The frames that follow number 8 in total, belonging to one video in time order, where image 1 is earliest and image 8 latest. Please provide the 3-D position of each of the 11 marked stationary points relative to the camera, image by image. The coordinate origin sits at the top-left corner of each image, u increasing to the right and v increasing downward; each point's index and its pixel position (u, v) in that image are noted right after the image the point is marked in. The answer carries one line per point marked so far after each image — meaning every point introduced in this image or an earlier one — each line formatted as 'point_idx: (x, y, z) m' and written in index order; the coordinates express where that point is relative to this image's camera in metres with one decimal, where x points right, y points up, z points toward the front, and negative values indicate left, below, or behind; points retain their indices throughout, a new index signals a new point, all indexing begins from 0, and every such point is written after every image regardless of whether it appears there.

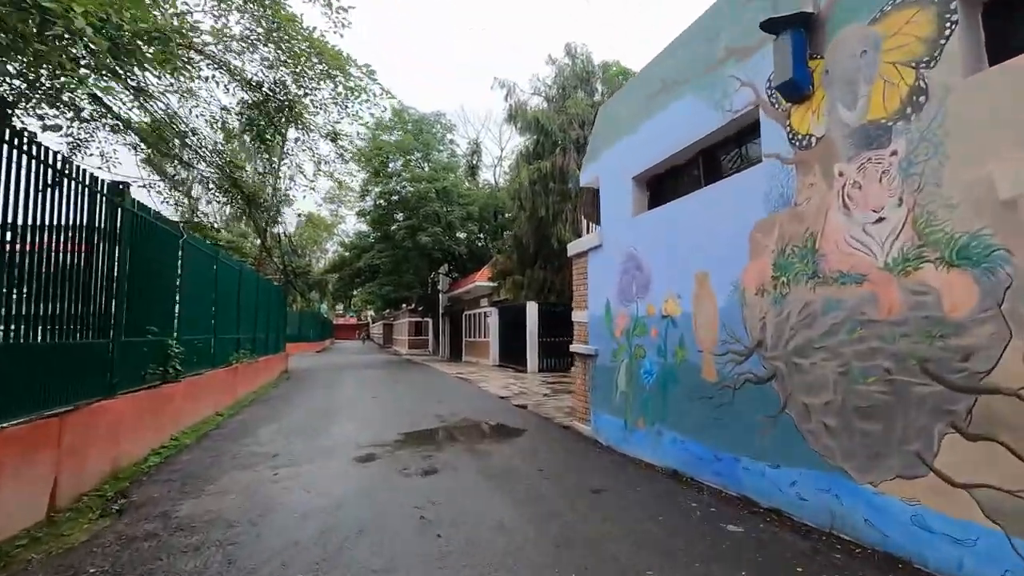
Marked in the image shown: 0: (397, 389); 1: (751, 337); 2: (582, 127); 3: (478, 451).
0: (-3.3, -3.0, +15.5) m
1: (+2.1, -0.4, +4.7) m
2: (+1.6, +3.6, +11.8) m
3: (-0.5, -2.3, +7.4) m
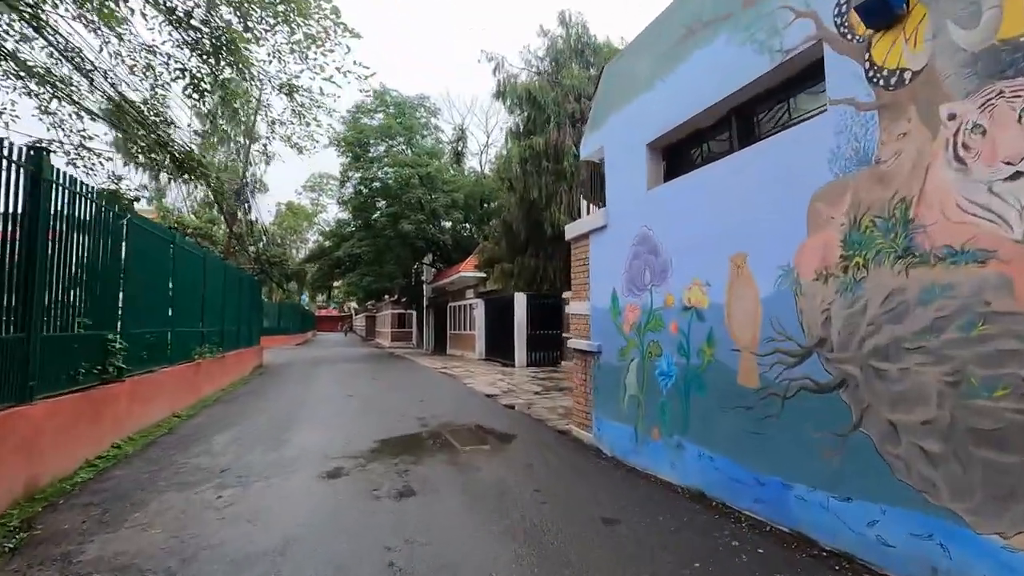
0: (-3.6, -2.7, +14.4) m
1: (+2.1, -0.3, +3.7) m
2: (+1.3, +3.8, +10.7) m
3: (-0.6, -2.1, +6.4) m
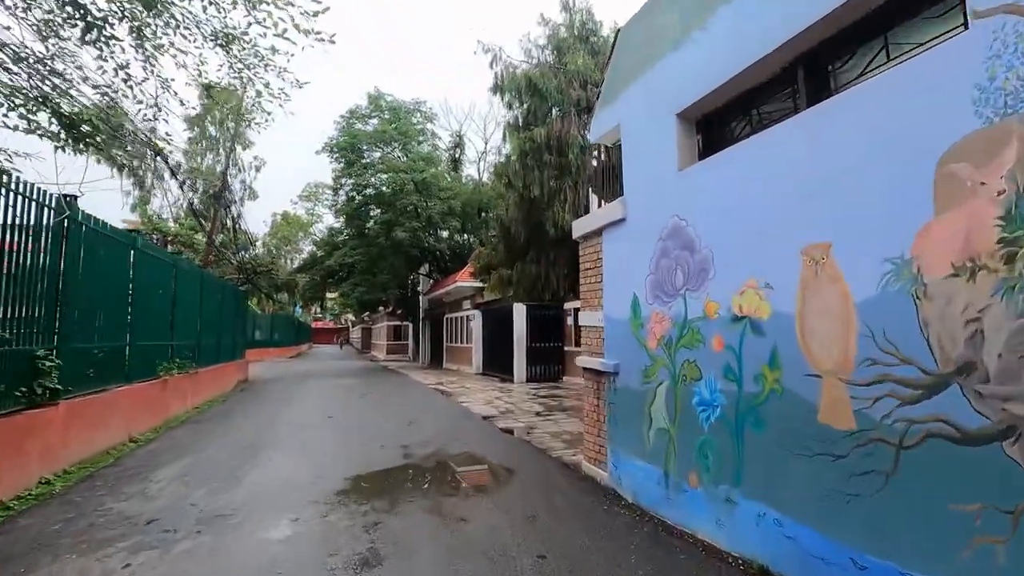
0: (-3.7, -2.9, +13.1) m
1: (+2.1, -0.3, +2.5) m
2: (+1.3, +3.6, +9.6) m
3: (-0.6, -2.2, +5.2) m
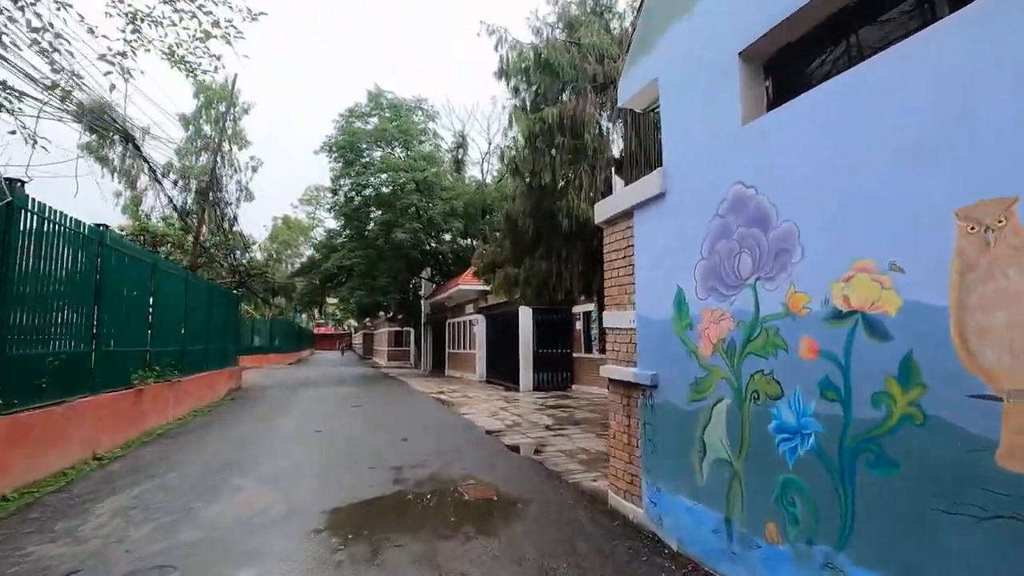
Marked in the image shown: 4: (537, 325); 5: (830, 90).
0: (-3.5, -2.9, +12.1) m
1: (+2.2, -0.2, +1.5) m
2: (+1.4, +3.7, +8.6) m
3: (-0.5, -2.1, +4.1) m
4: (+0.9, -1.3, +18.0) m
5: (+1.8, +1.1, +2.9) m
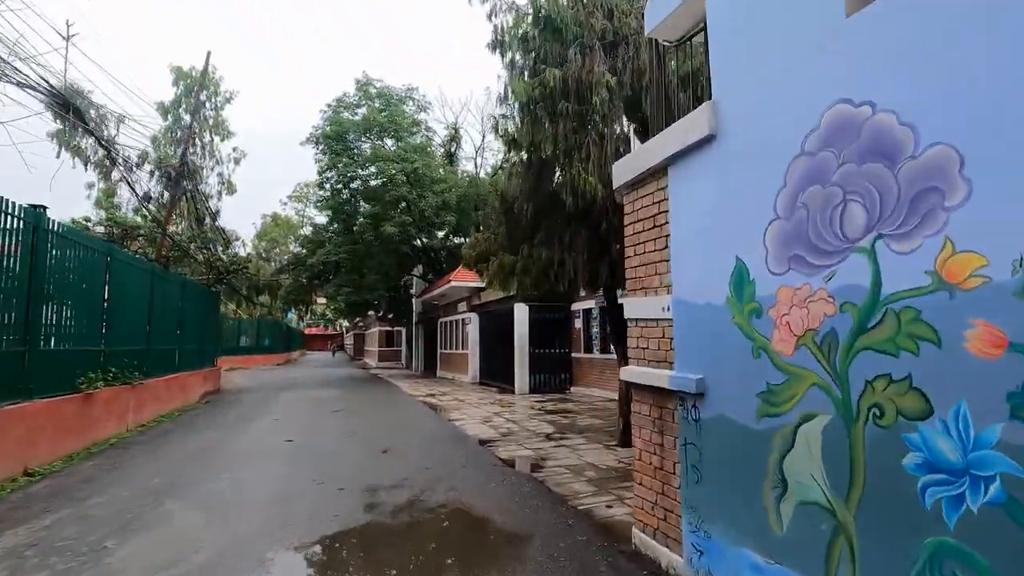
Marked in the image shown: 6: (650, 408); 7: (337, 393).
0: (-3.6, -2.8, +10.9) m
1: (+2.2, -0.1, +0.4) m
2: (+1.4, +3.8, +7.5) m
3: (-0.5, -1.9, +2.9) m
4: (+0.7, -1.1, +16.9) m
5: (+1.8, +1.3, +1.8) m
6: (+1.0, -0.9, +3.8) m
7: (-6.4, -3.8, +19.4) m
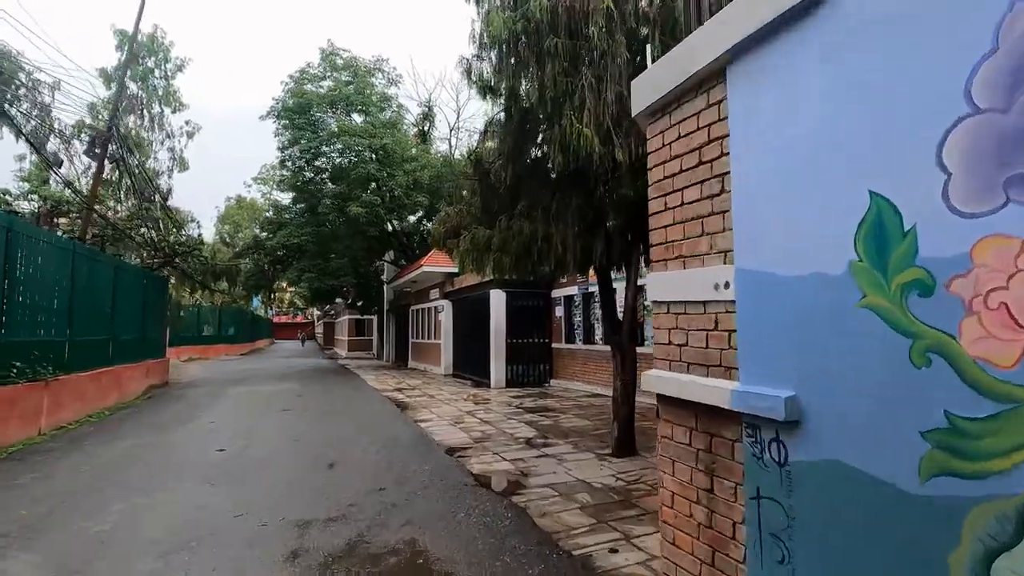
0: (-4.1, -2.5, +9.5) m
1: (+2.2, 0.0, -0.9) m
2: (+1.1, +4.0, +6.2) m
3: (-0.6, -1.8, +1.6) m
4: (0.0, -0.7, +15.6) m
5: (+1.7, +1.4, +0.5) m
6: (+0.9, -0.7, +2.6) m
7: (-7.2, -3.3, +17.8) m
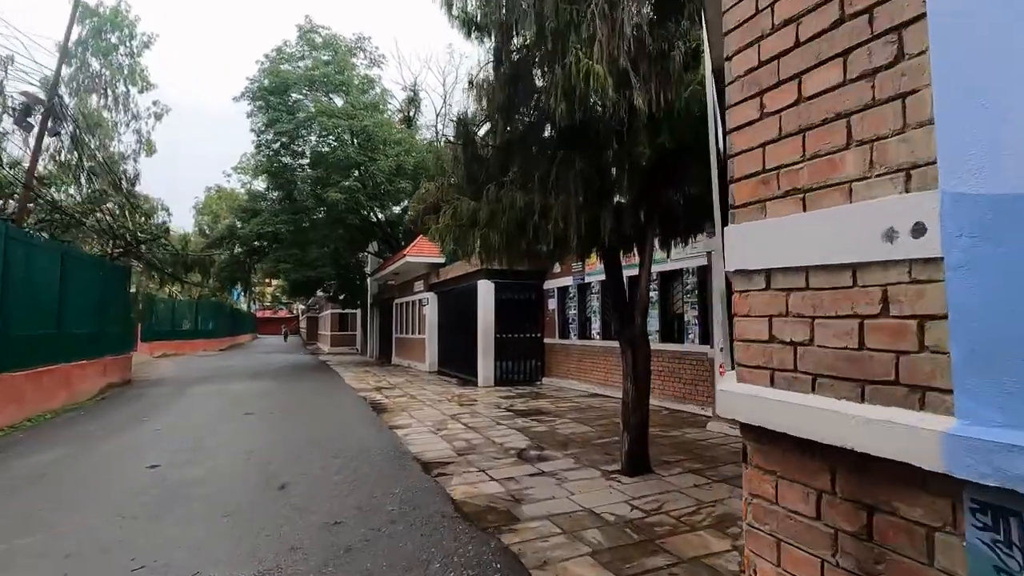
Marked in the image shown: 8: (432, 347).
0: (-4.2, -2.3, +8.2) m
1: (+2.3, +0.1, -2.0) m
2: (+1.0, +4.2, +5.0) m
3: (-0.6, -1.7, +0.5) m
4: (-0.3, -0.4, +14.5) m
5: (+1.8, +1.5, -0.6) m
6: (+0.9, -0.6, +1.4) m
7: (-7.5, -3.0, +16.5) m
8: (-2.9, -2.1, +19.2) m
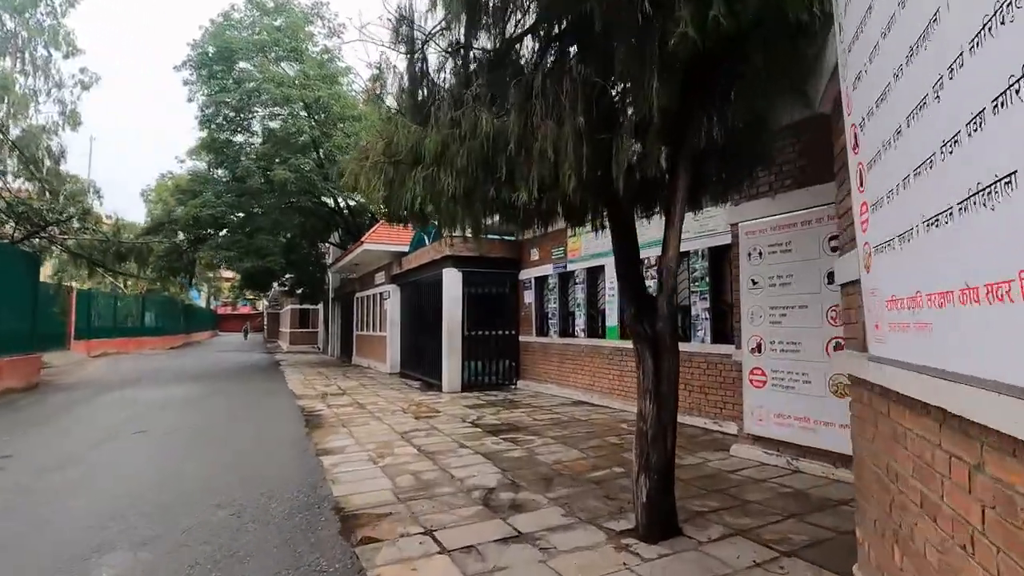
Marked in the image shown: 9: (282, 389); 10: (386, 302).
0: (-4.6, -2.0, +6.2) m
1: (+2.4, +0.3, -3.7) m
2: (+0.8, +4.4, +3.1) m
3: (-0.6, -1.5, -1.4) m
4: (-1.0, -0.2, +12.5) m
5: (+1.8, +1.6, -2.4) m
6: (+0.8, -0.4, -0.4) m
7: (-8.3, -2.7, +14.3) m
8: (-3.8, -1.9, +17.2) m
9: (-5.9, -2.6, +13.6) m
10: (-4.2, -0.5, +17.6) m
